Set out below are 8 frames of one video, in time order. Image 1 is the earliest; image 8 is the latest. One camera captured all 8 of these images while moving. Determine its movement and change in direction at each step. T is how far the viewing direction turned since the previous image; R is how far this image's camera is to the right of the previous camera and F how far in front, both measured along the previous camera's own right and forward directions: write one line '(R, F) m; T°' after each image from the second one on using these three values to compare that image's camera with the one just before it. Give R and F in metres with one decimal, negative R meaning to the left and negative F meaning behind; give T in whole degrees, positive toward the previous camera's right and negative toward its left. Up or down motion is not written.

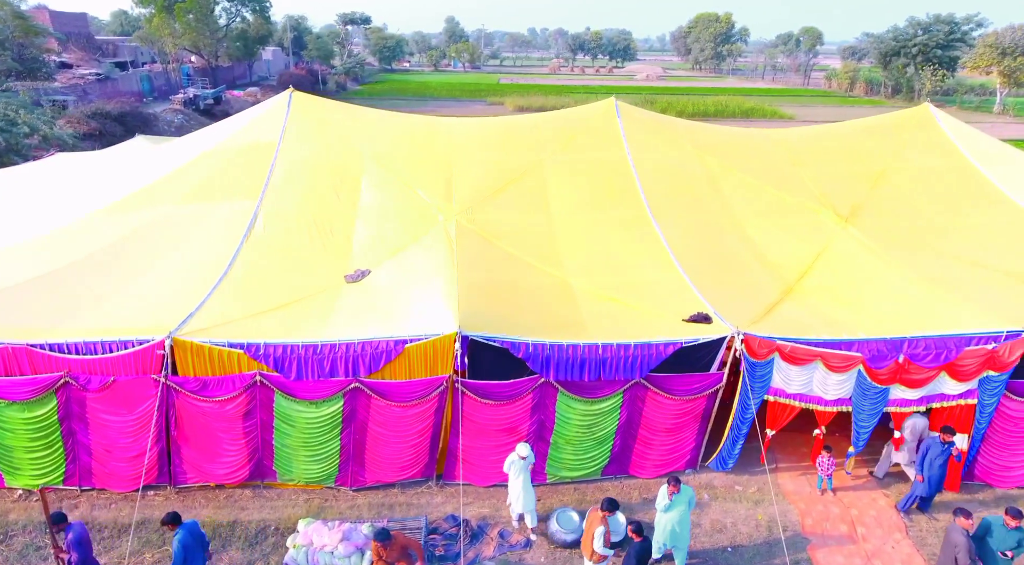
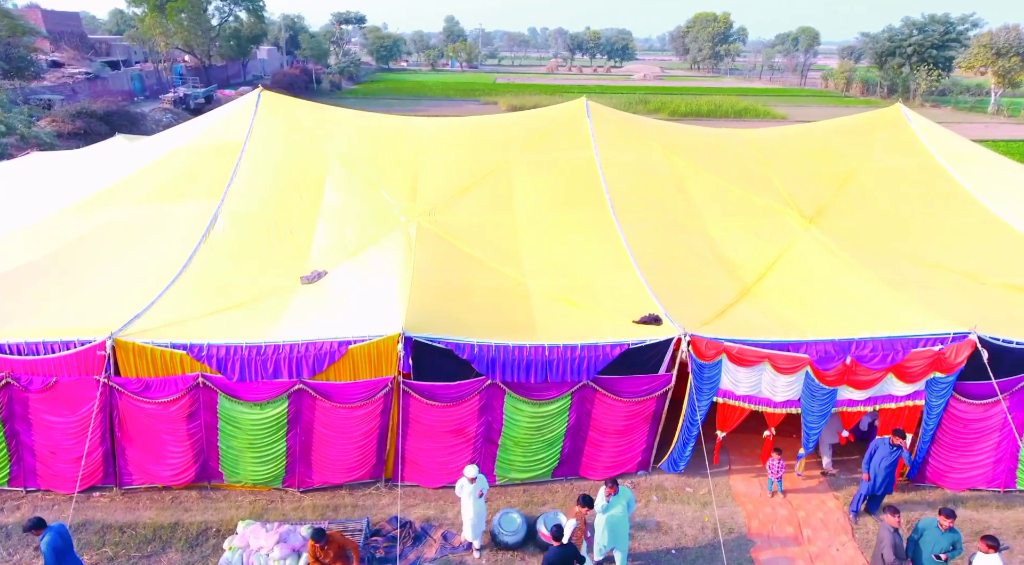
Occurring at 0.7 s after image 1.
(+0.6, 0.0) m; 0°
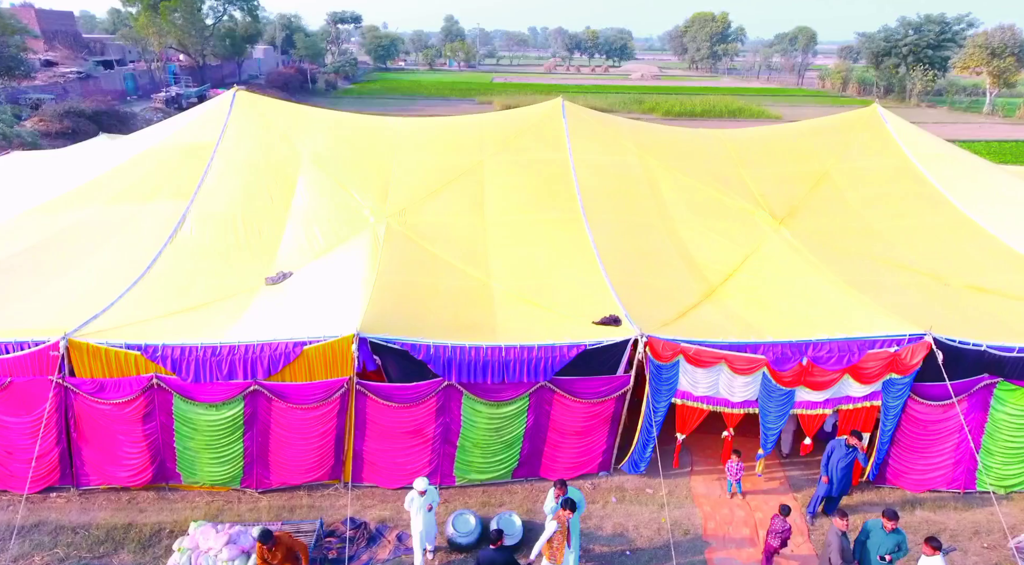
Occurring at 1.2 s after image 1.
(+0.5, 0.0) m; 0°
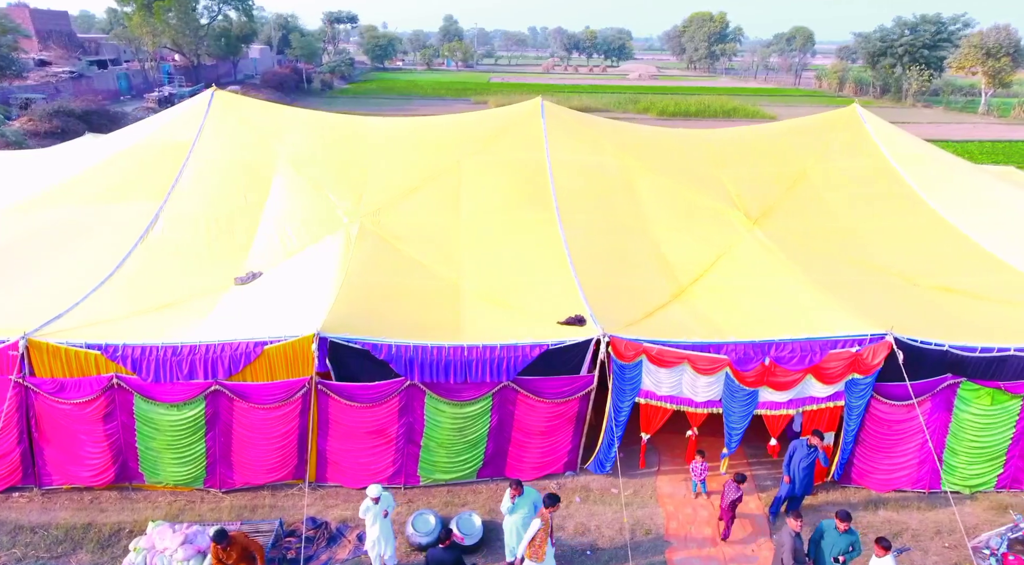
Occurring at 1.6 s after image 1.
(+0.4, 0.0) m; 0°
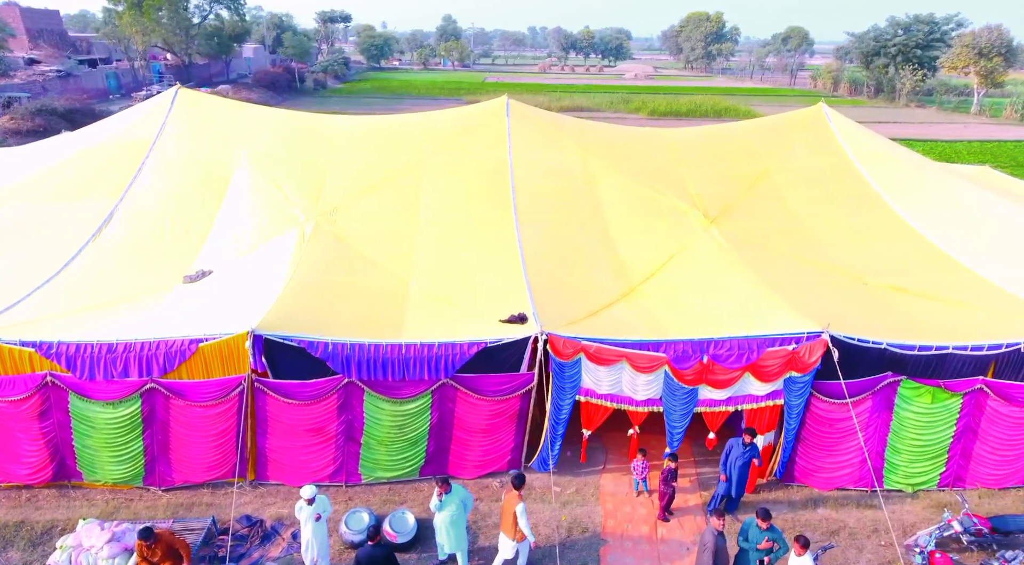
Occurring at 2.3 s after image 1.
(+0.6, 0.0) m; 0°
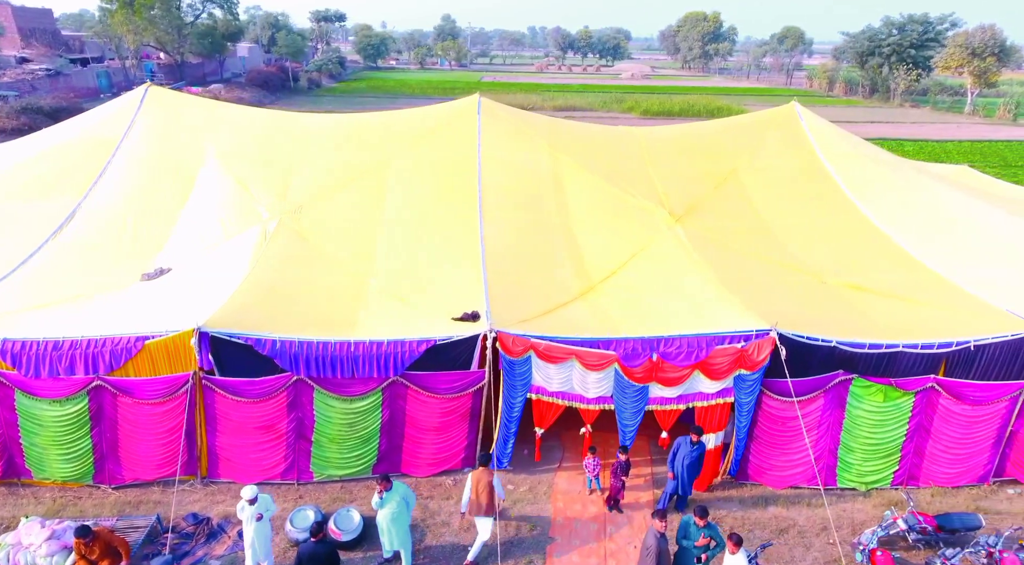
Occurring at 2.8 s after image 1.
(+0.5, 0.0) m; 0°
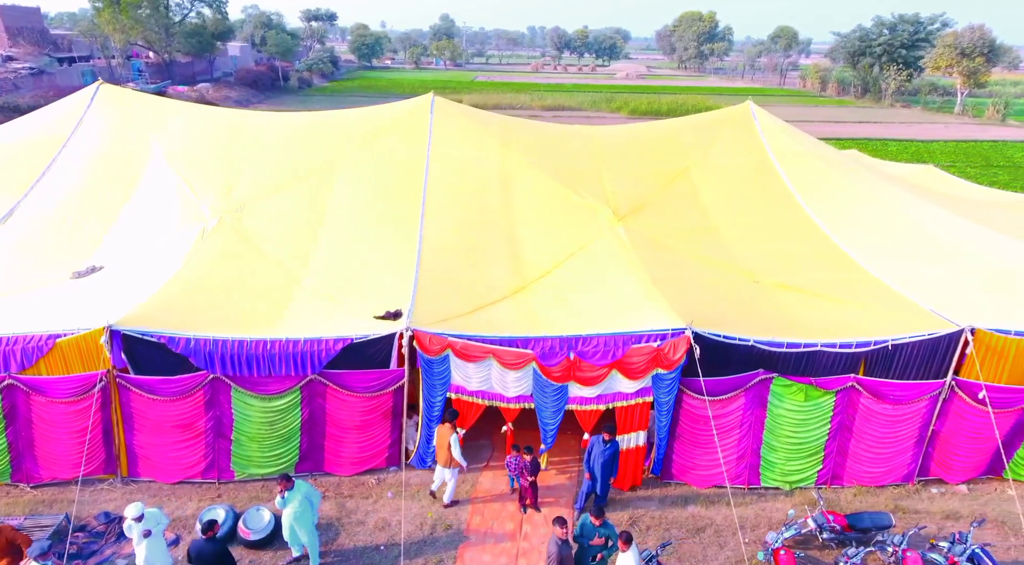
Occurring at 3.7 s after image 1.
(+0.9, 0.0) m; 0°
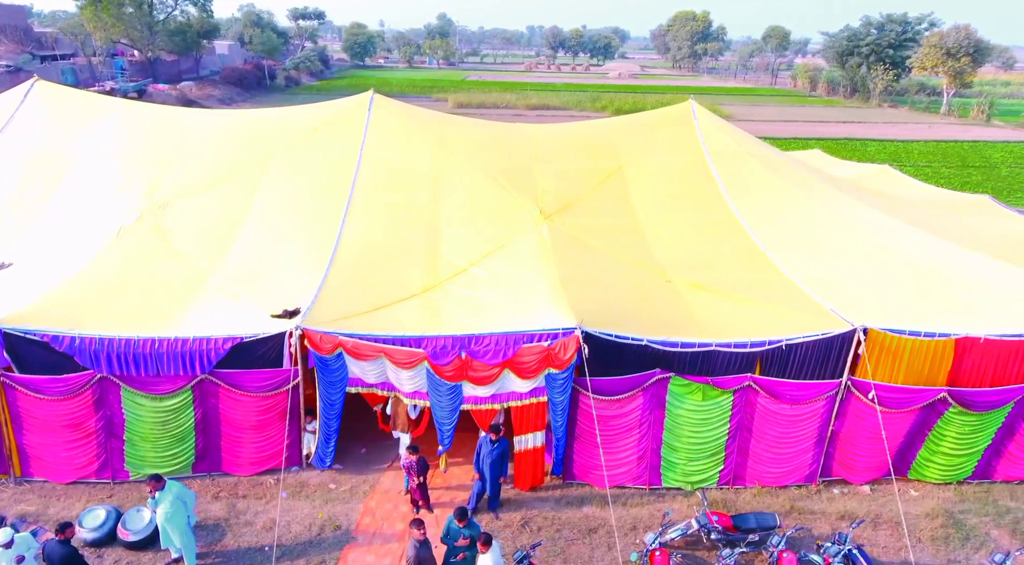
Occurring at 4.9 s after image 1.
(+1.1, +0.1) m; 0°
